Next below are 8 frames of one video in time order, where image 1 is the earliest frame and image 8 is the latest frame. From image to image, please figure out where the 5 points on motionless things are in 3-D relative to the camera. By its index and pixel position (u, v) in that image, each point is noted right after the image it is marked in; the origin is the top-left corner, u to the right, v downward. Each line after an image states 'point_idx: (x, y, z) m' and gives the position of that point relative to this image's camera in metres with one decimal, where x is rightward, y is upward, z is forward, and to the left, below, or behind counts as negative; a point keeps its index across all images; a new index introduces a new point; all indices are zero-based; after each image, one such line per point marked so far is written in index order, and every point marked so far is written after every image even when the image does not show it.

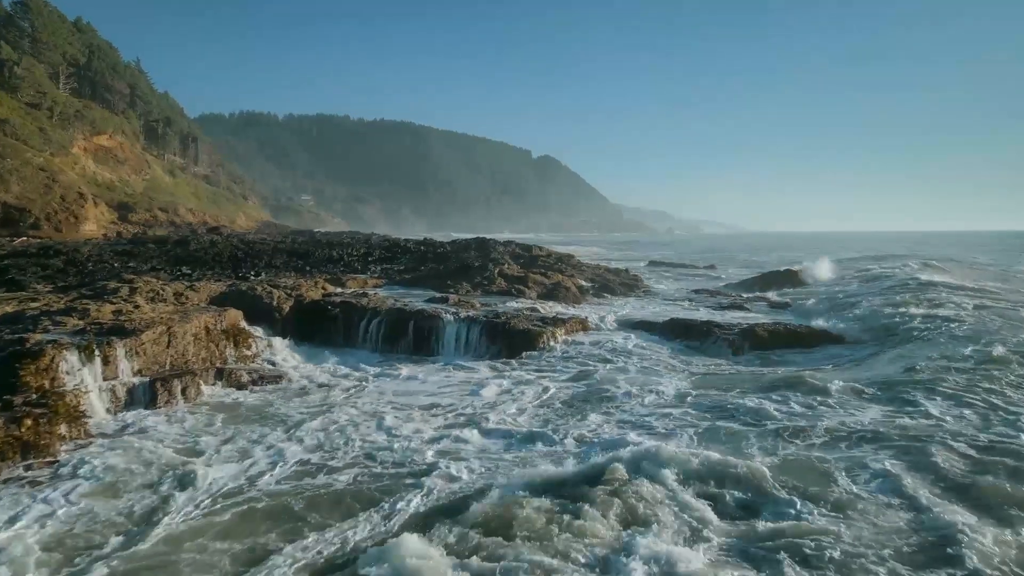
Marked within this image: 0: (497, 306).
0: (-0.5, -0.6, +17.3) m
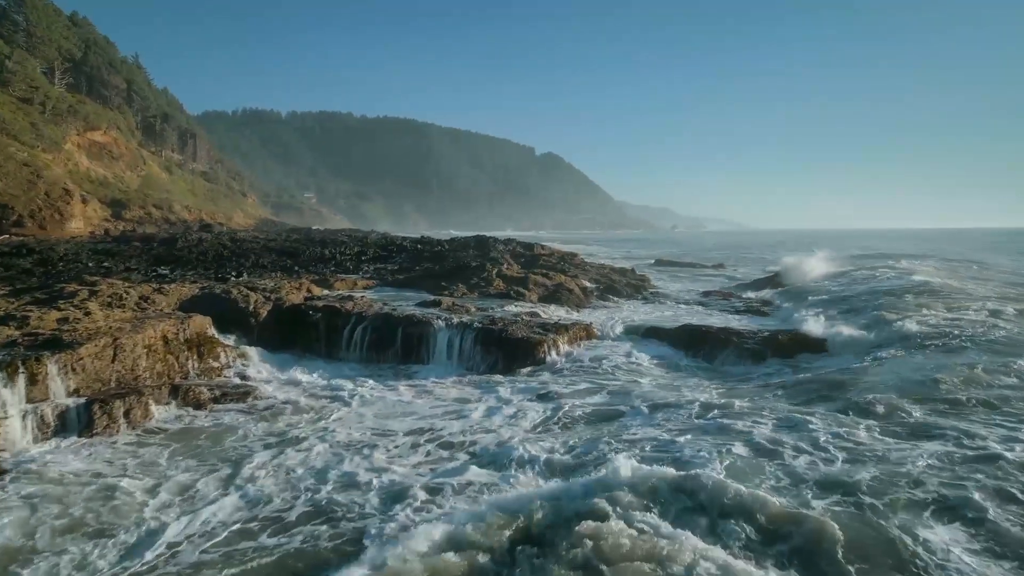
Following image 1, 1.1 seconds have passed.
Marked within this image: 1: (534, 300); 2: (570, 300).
0: (-0.6, -0.7, +16.0) m
1: (+0.8, -0.5, +18.6) m
2: (+2.2, -0.4, +19.1) m
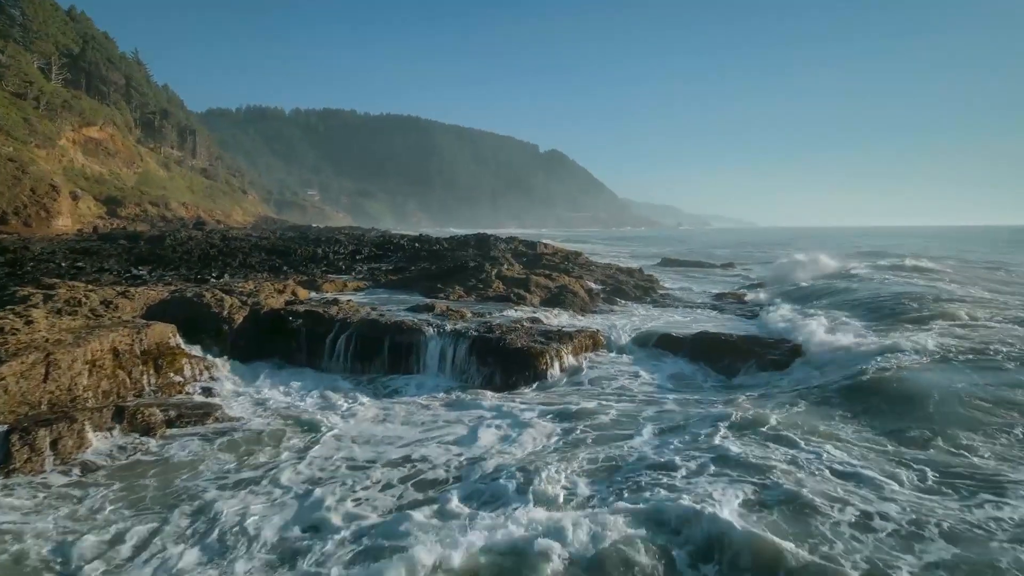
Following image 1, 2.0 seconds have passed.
0: (-0.6, -0.8, +14.7) m
1: (+0.8, -0.5, +17.3) m
2: (+2.2, -0.5, +17.8) m
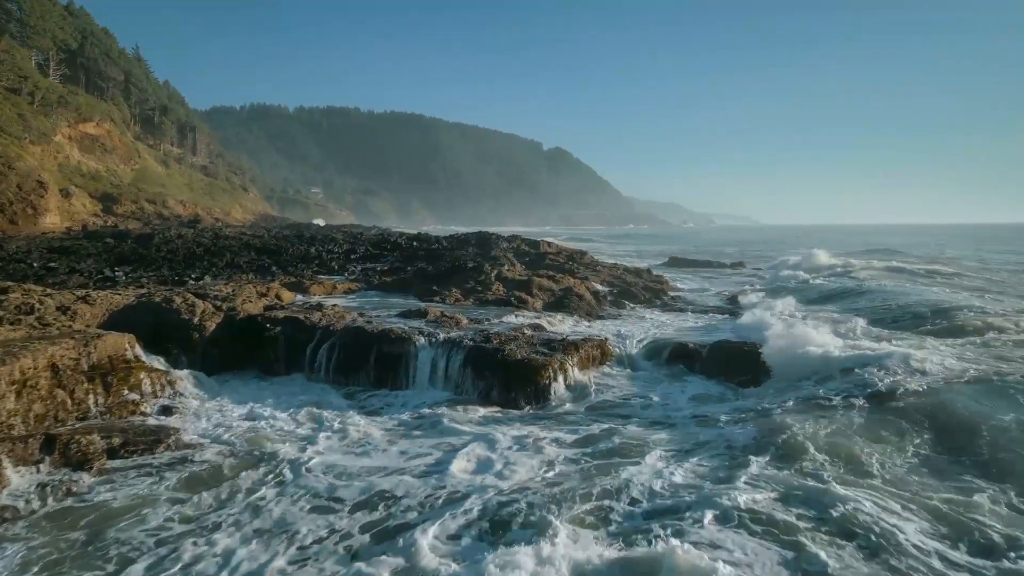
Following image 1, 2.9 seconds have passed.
0: (-0.6, -0.9, +13.5) m
1: (+0.8, -0.6, +16.1) m
2: (+2.2, -0.6, +16.5) m
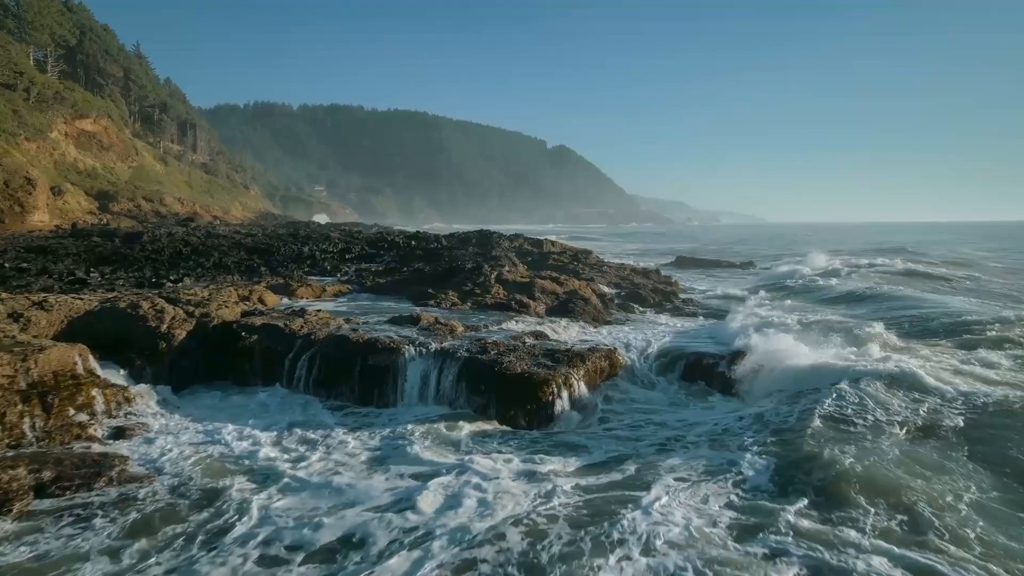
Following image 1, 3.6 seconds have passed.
0: (-0.6, -1.0, +12.3) m
1: (+0.8, -0.7, +14.9) m
2: (+2.2, -0.7, +15.4) m
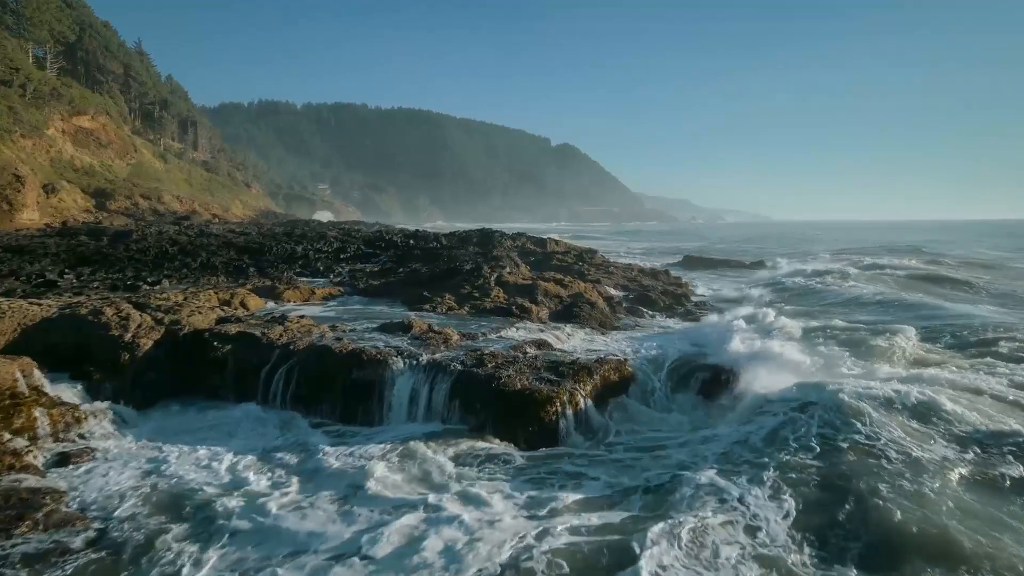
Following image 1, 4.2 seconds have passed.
0: (-0.6, -1.1, +11.3) m
1: (+0.8, -0.8, +13.9) m
2: (+2.3, -0.8, +14.3) m
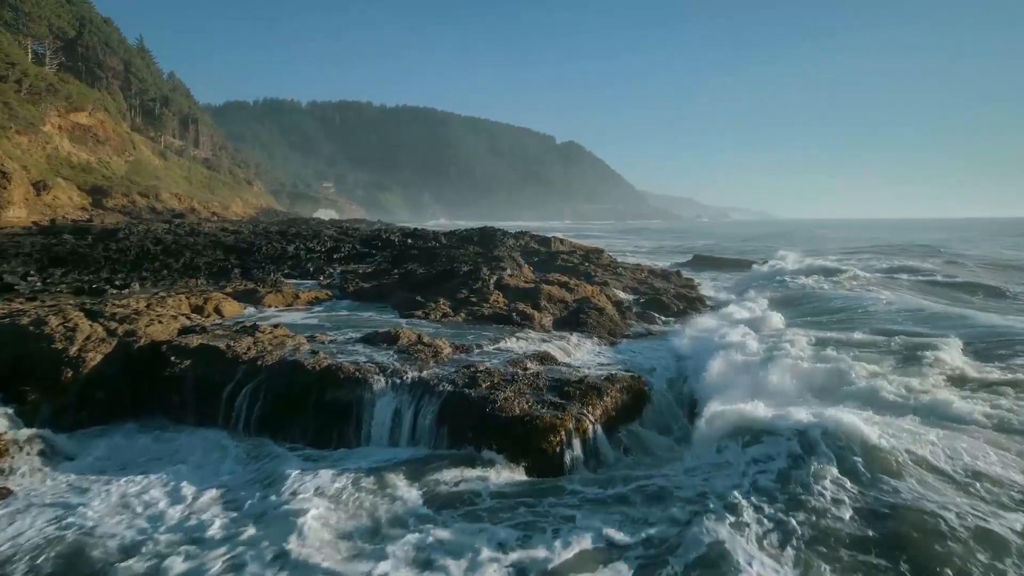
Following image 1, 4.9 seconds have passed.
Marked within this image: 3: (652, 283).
0: (-0.6, -1.2, +10.0) m
1: (+0.8, -0.9, +12.6) m
2: (+2.3, -0.9, +13.0) m
3: (+5.2, +0.3, +19.1) m
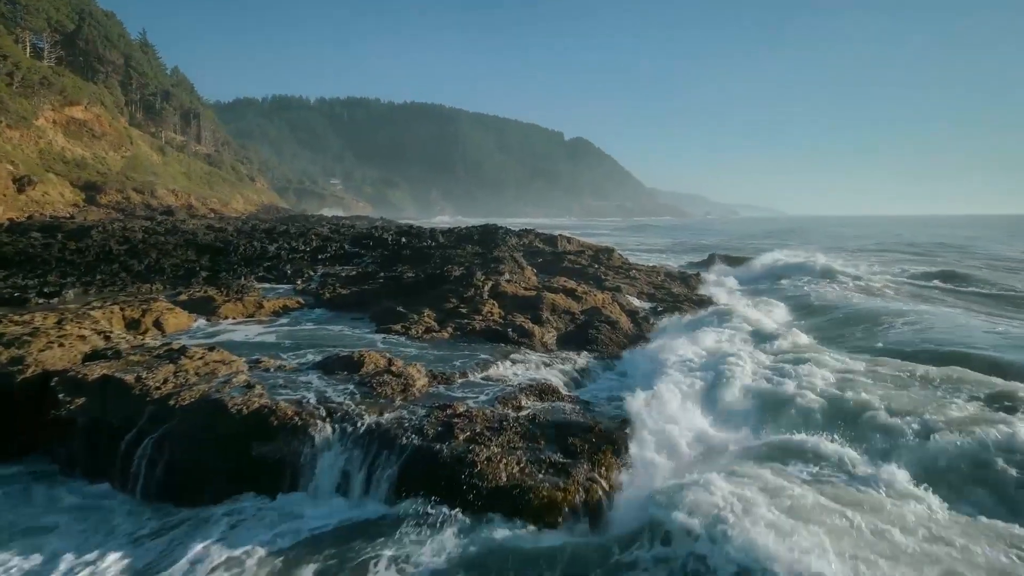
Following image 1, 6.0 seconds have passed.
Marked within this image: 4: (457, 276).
0: (-0.7, -1.4, +8.0) m
1: (+0.8, -1.2, +10.5) m
2: (+2.2, -1.1, +10.9) m
3: (+5.3, +0.1, +16.9) m
4: (-1.5, +0.3, +13.5) m
